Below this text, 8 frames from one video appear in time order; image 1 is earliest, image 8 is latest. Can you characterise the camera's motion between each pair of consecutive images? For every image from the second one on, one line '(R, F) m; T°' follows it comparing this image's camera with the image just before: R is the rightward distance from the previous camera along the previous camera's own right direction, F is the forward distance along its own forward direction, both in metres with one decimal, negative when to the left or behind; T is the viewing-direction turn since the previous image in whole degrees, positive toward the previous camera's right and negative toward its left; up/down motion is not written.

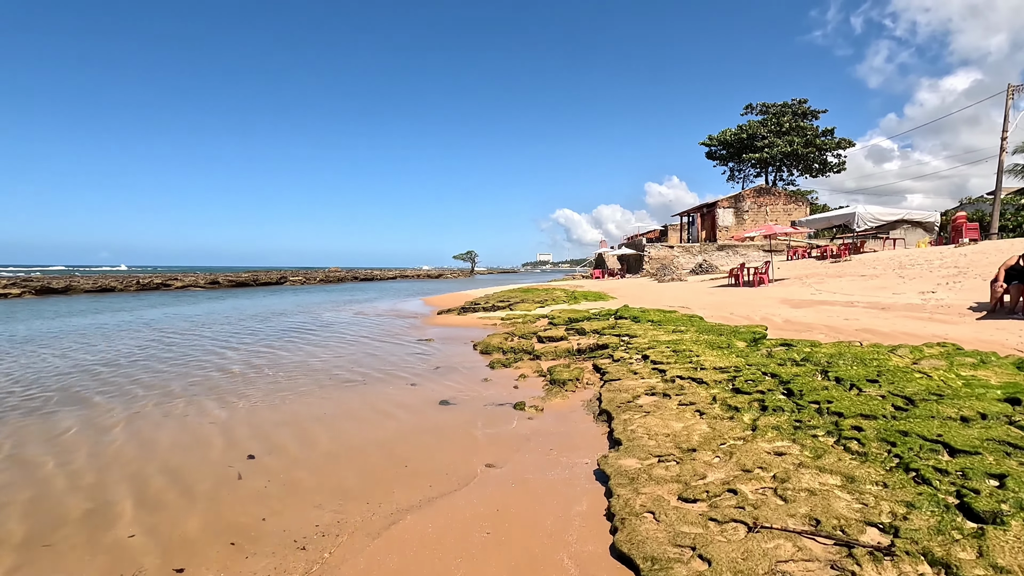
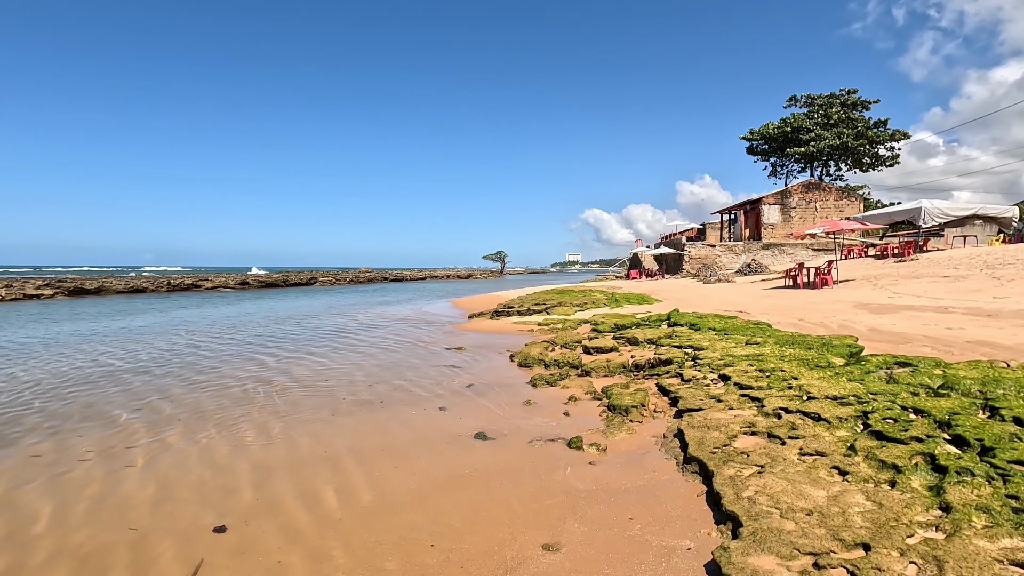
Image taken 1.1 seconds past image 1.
(-0.2, +1.3) m; -3°
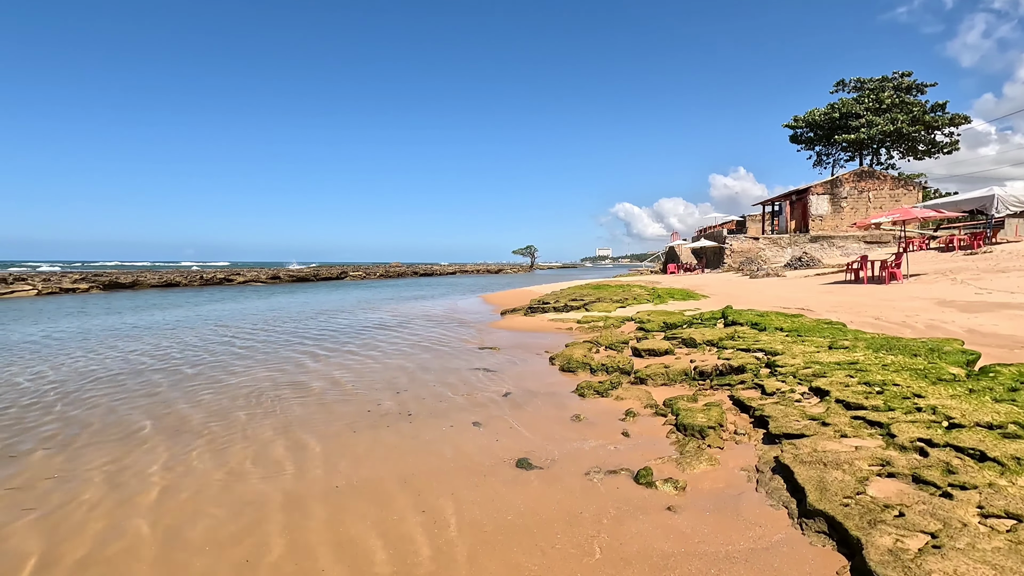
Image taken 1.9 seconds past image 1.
(-0.2, +1.0) m; -3°
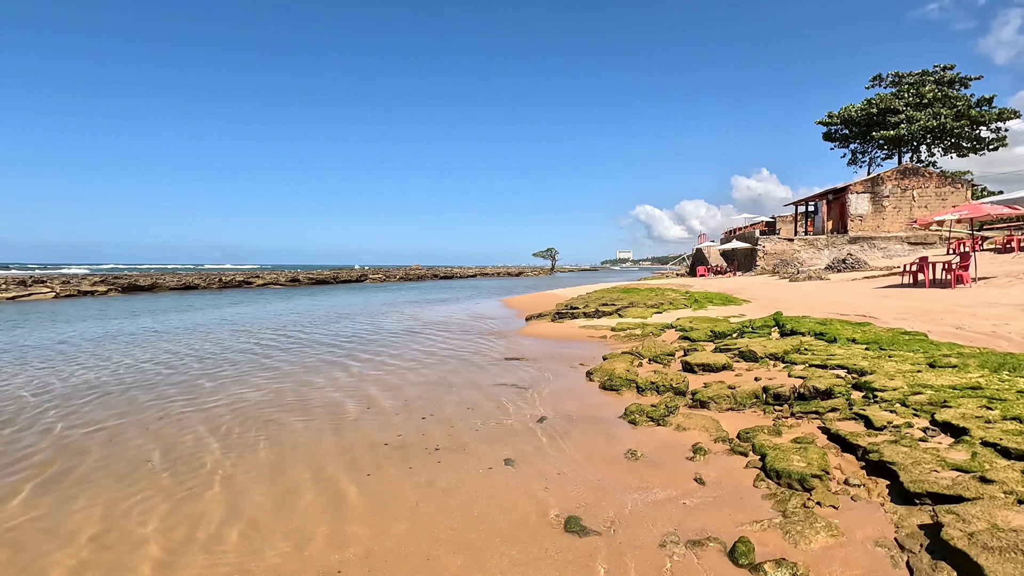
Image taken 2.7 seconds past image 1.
(-0.2, +1.0) m; -2°
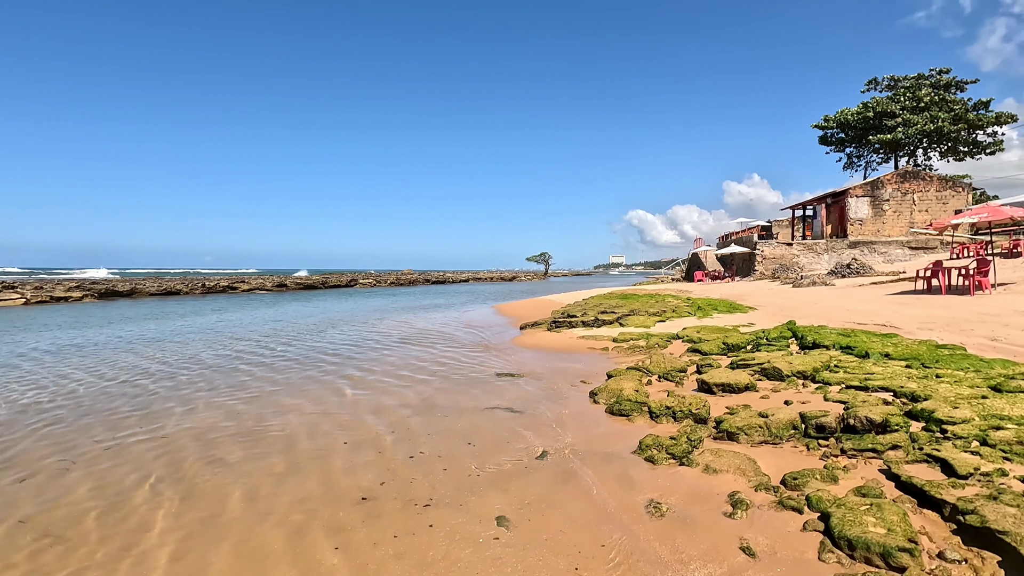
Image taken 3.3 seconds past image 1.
(0.0, +0.9) m; +1°
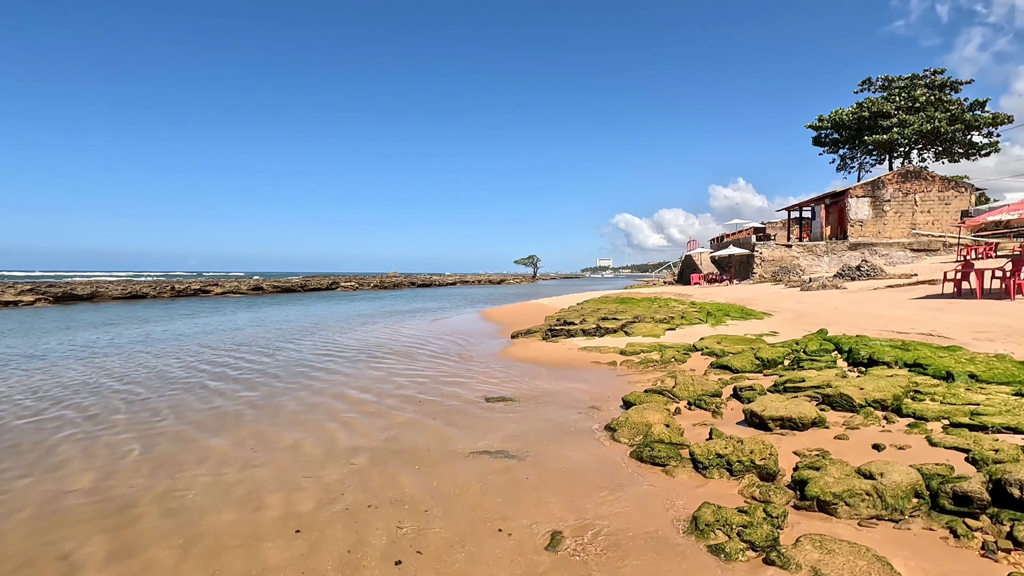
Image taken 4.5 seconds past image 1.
(-0.1, +1.5) m; +1°
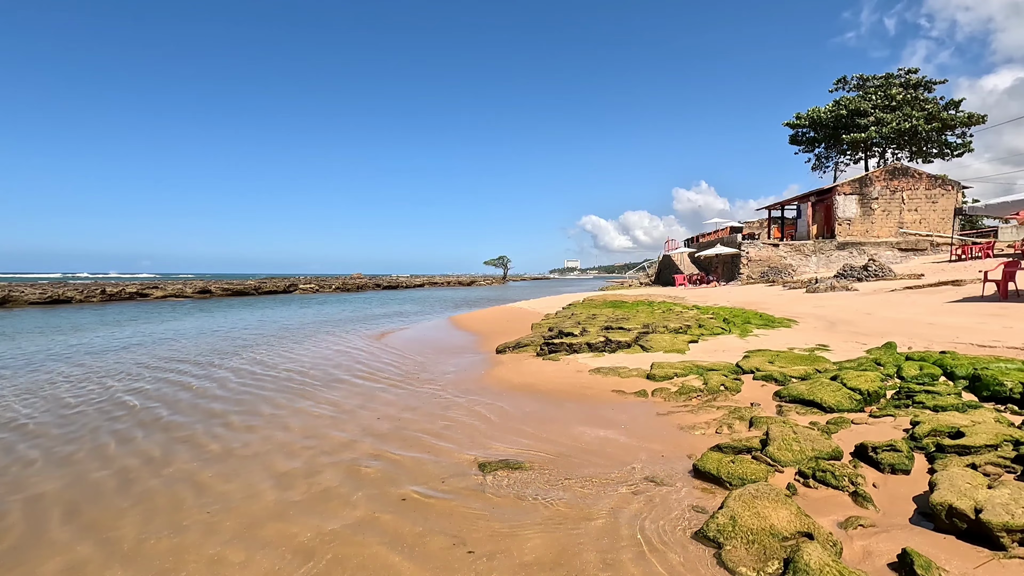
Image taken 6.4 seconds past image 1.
(-0.3, +2.3) m; +3°
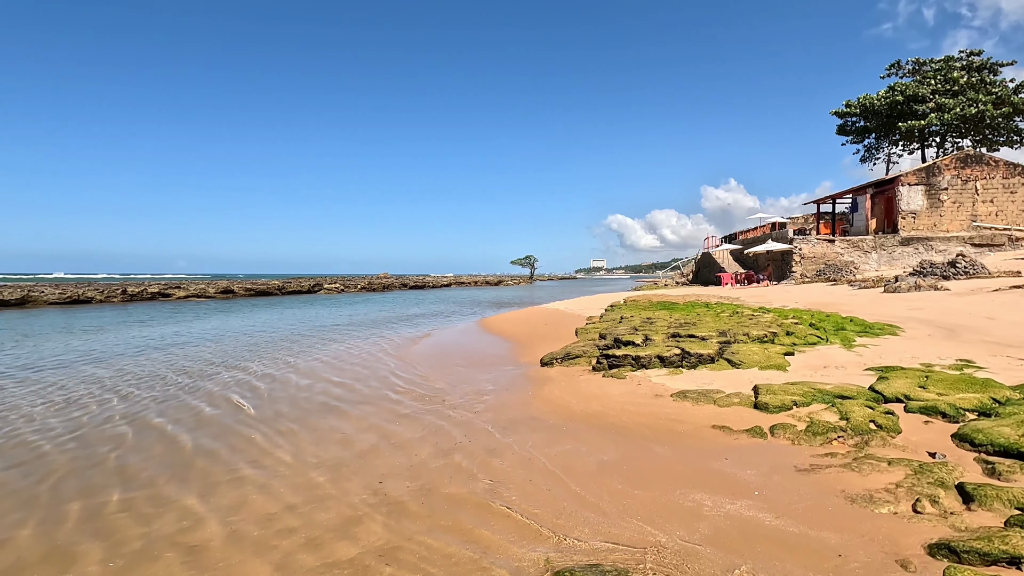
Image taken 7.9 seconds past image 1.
(-0.4, +1.7) m; -3°
